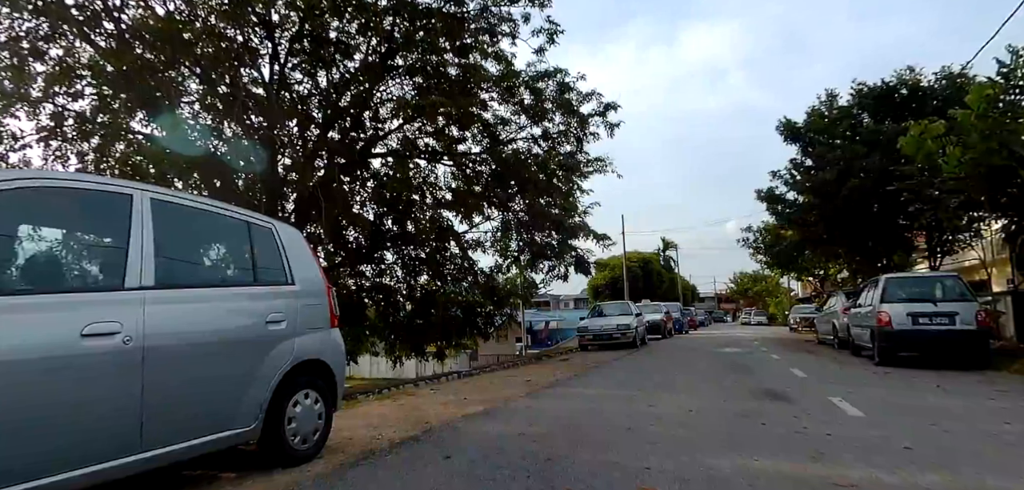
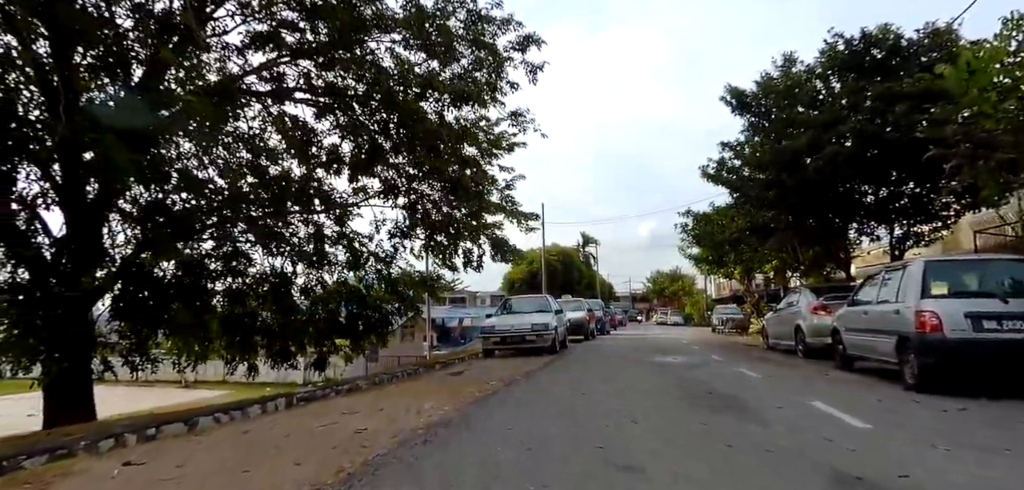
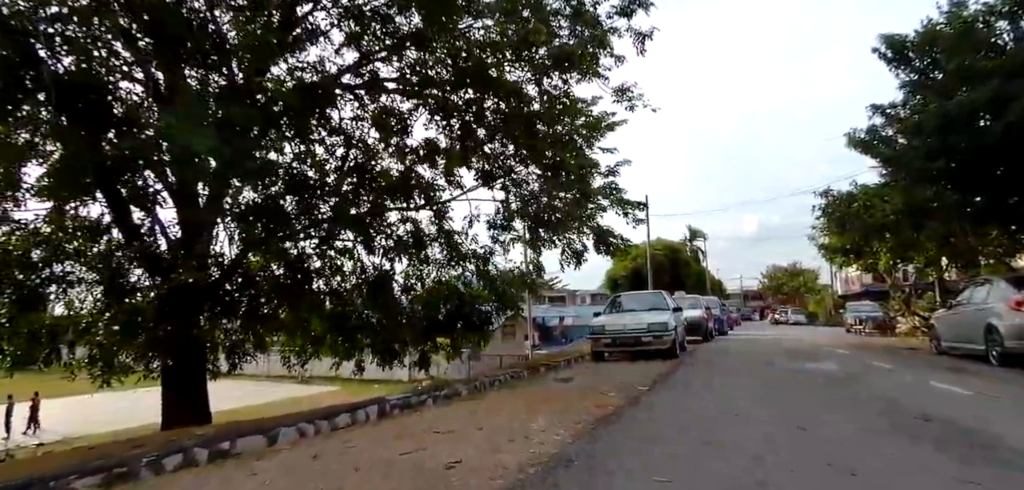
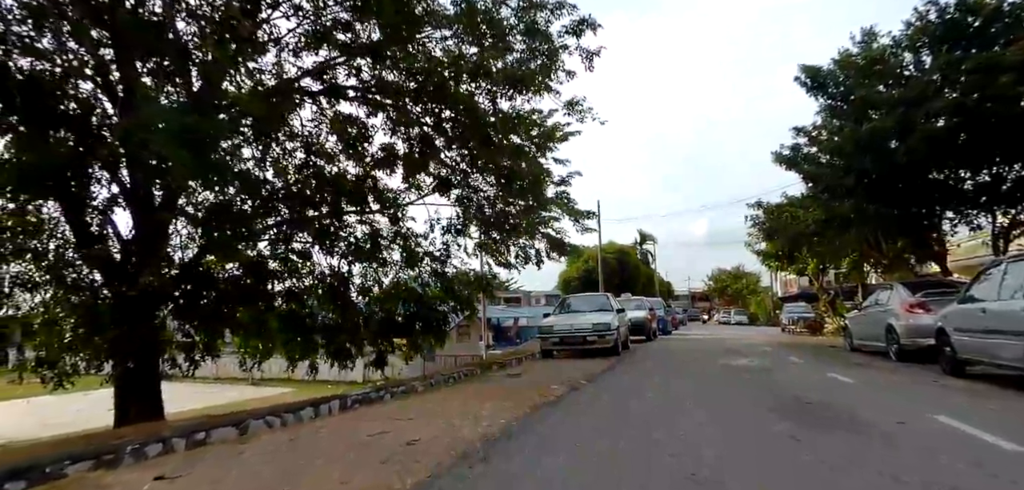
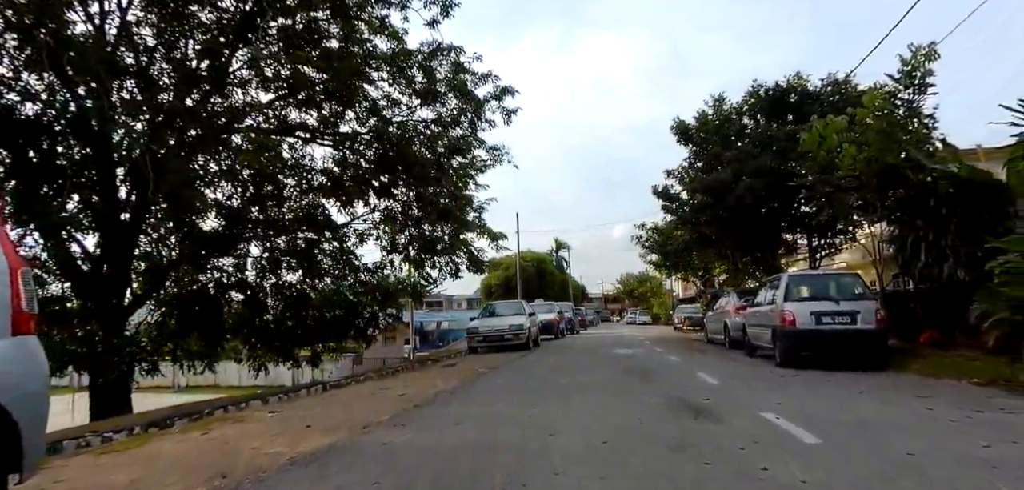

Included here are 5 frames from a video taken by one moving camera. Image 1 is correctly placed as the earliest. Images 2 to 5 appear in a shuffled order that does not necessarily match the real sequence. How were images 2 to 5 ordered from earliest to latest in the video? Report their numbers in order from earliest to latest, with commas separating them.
5, 2, 4, 3
